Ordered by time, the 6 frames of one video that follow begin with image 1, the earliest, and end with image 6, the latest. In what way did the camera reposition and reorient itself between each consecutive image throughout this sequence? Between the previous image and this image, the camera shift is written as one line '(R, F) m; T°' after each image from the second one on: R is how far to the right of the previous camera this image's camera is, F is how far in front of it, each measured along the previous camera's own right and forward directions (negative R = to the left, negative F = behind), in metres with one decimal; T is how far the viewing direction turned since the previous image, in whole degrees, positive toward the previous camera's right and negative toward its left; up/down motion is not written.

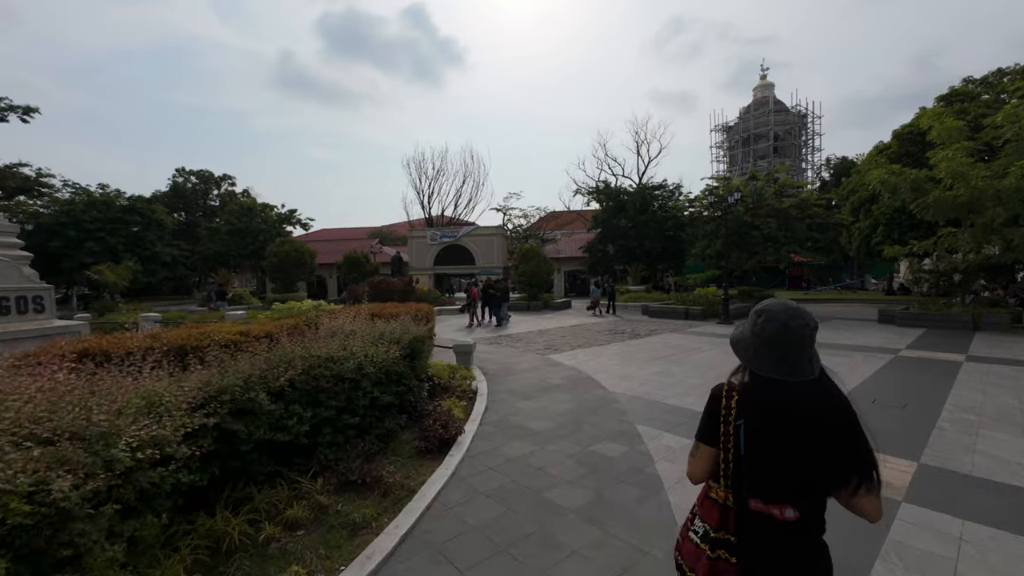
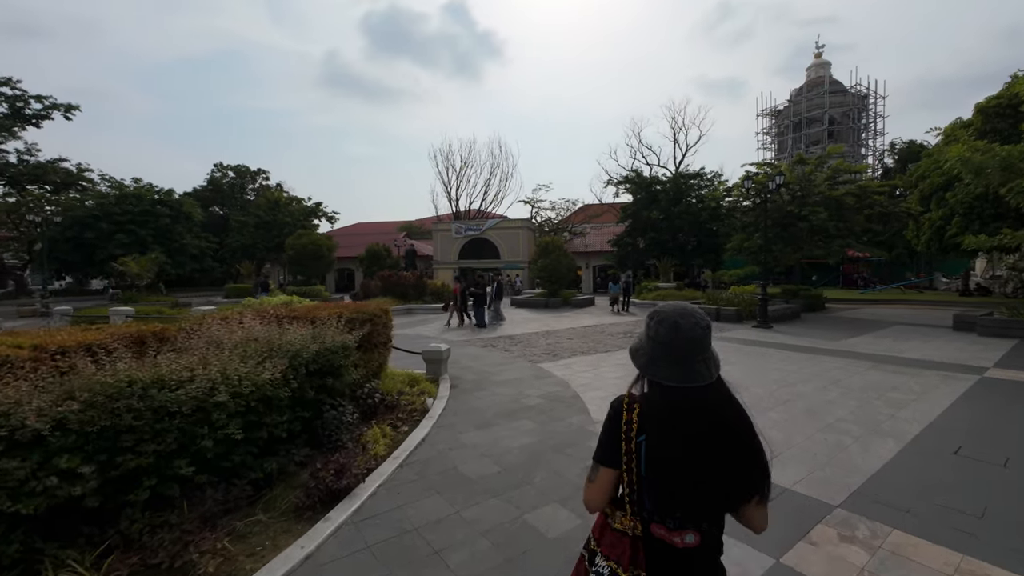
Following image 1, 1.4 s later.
(+1.0, +1.3) m; -5°
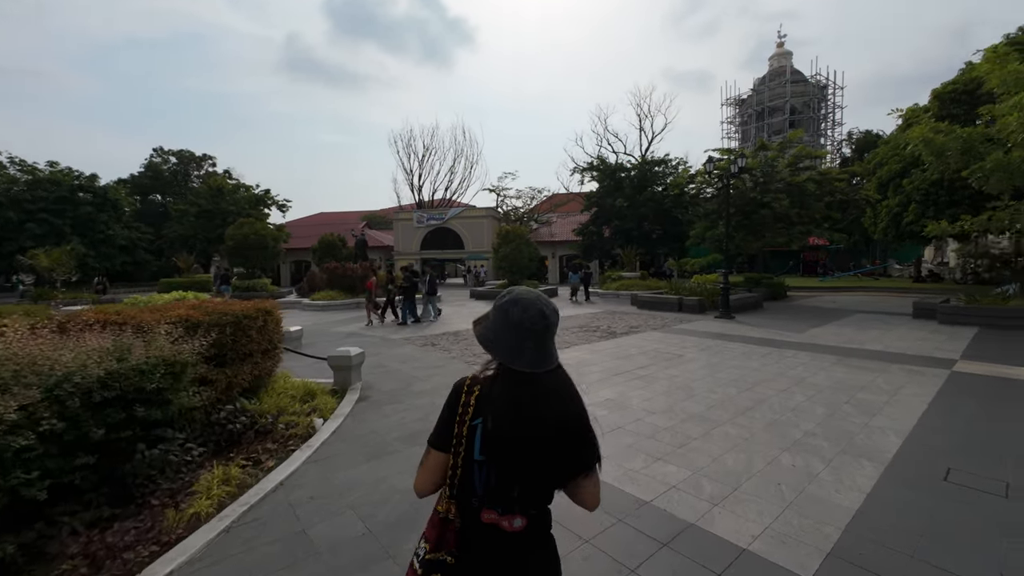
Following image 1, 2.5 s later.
(+0.7, +1.0) m; +4°
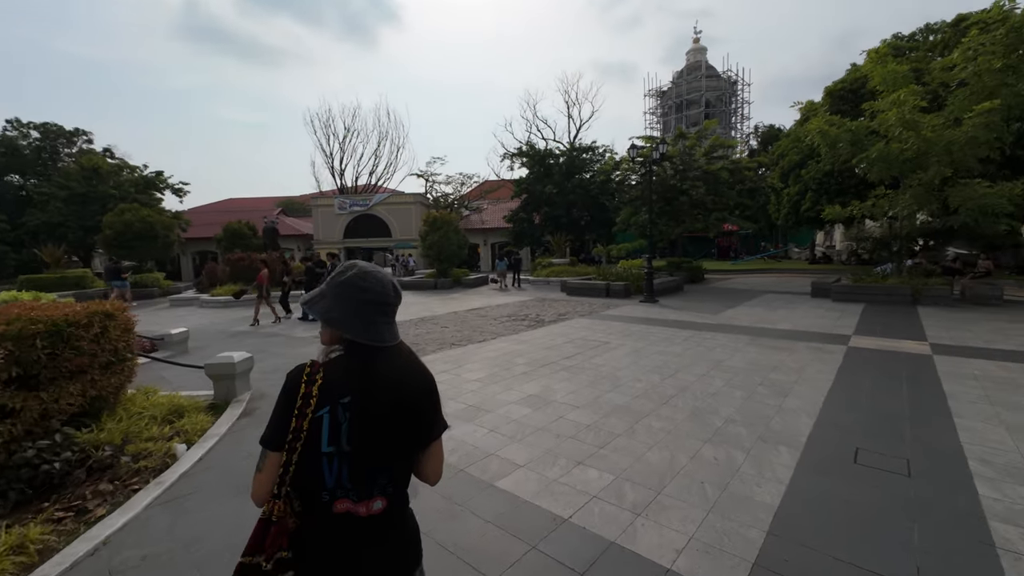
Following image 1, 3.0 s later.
(+0.3, +0.5) m; +9°
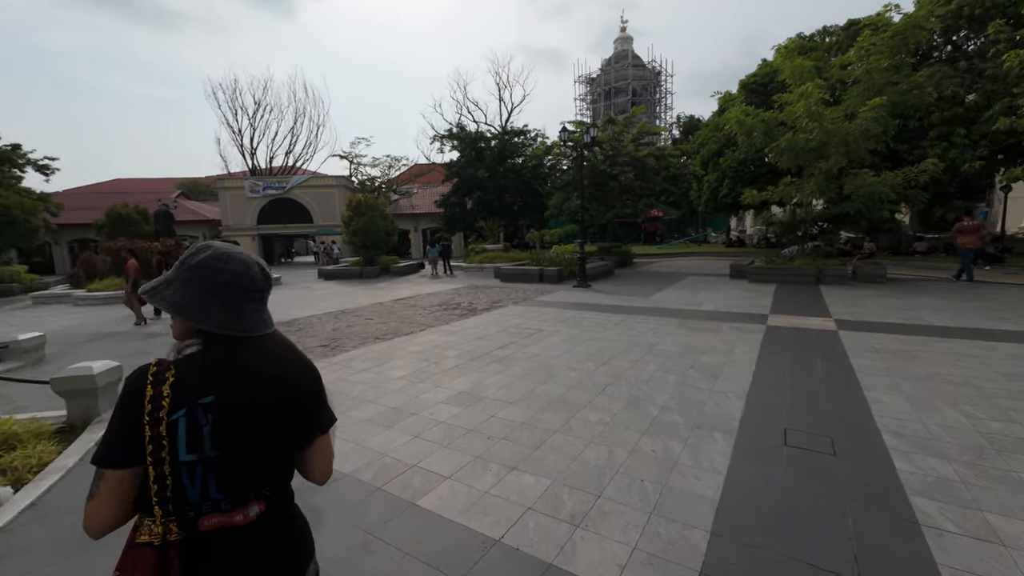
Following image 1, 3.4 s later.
(+0.1, +0.4) m; +9°
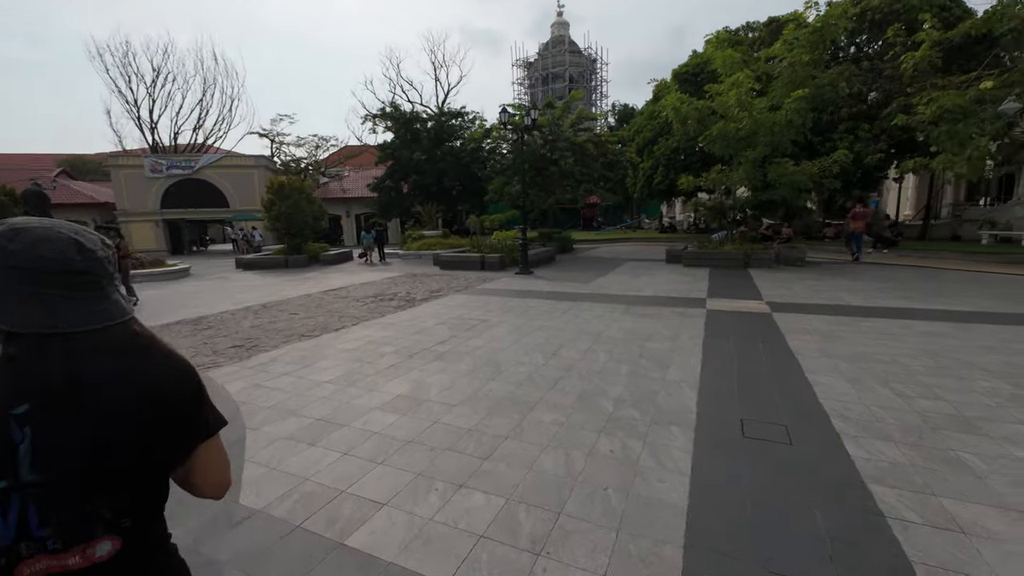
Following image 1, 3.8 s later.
(0.0, +0.4) m; +8°
